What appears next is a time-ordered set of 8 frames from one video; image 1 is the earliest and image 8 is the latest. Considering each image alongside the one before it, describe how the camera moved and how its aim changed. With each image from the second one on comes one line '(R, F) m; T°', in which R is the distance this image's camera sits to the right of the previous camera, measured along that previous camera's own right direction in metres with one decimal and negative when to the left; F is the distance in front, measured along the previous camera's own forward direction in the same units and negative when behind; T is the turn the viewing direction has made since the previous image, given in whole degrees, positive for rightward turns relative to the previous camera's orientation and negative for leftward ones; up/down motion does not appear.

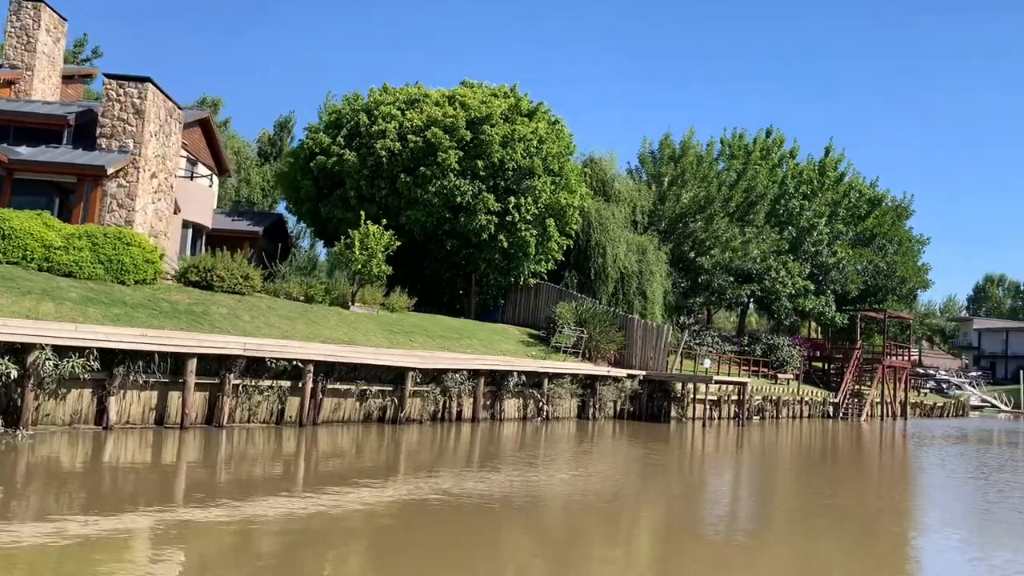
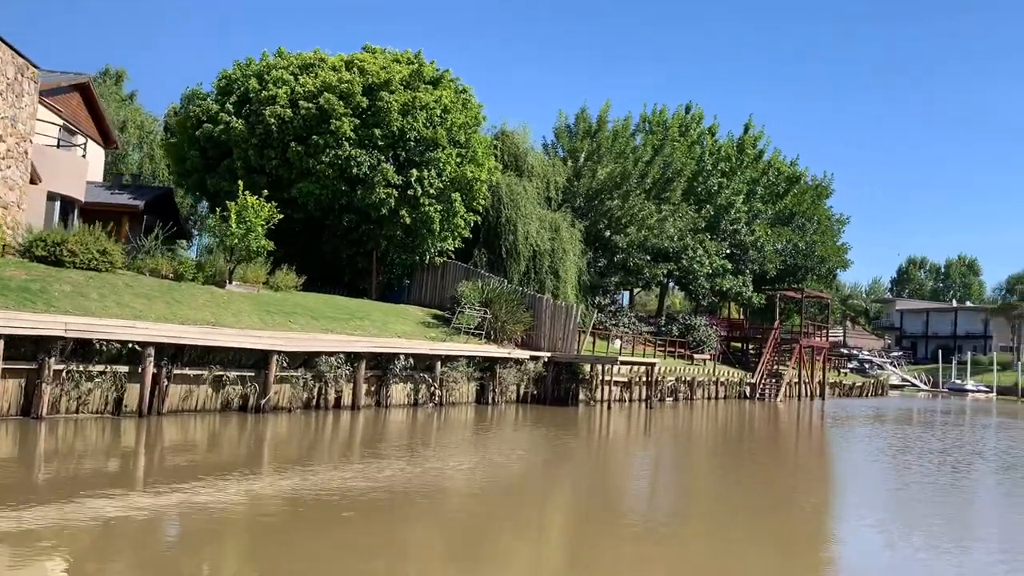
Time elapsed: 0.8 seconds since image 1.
(+1.2, +1.5) m; +4°
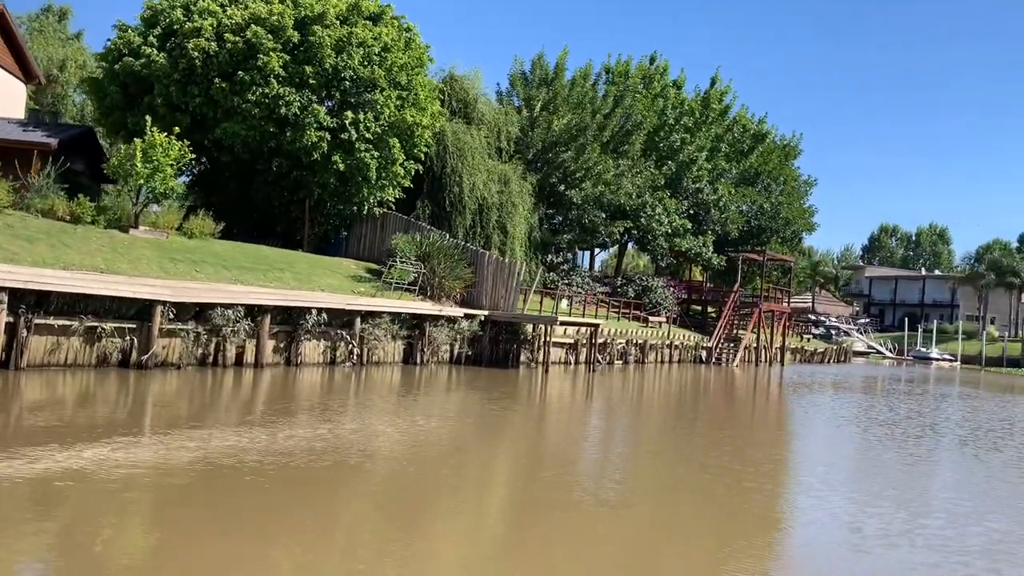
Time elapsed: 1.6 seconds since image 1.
(+1.1, +1.6) m; +2°
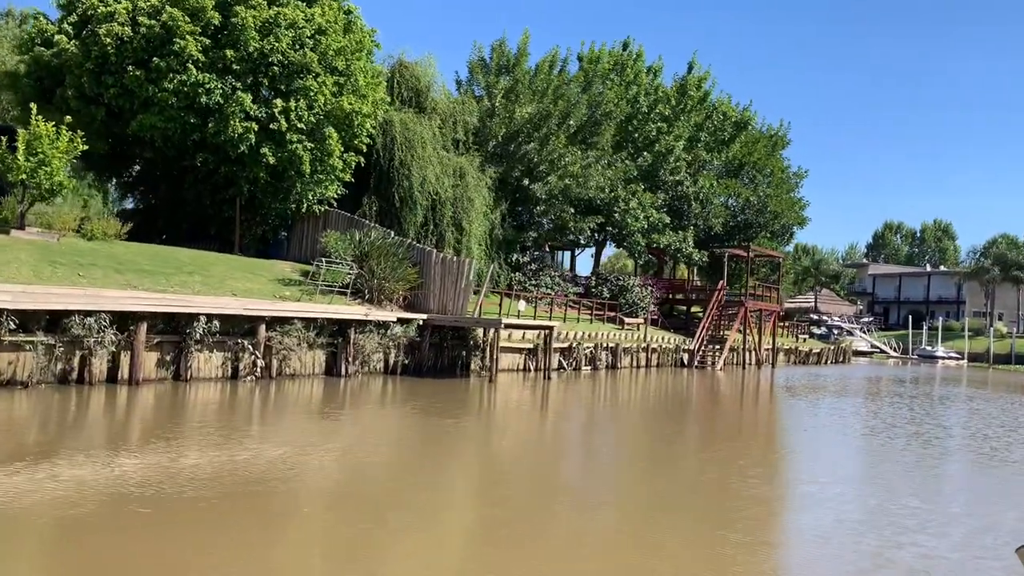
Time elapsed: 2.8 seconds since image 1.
(+1.6, +2.3) m; 0°
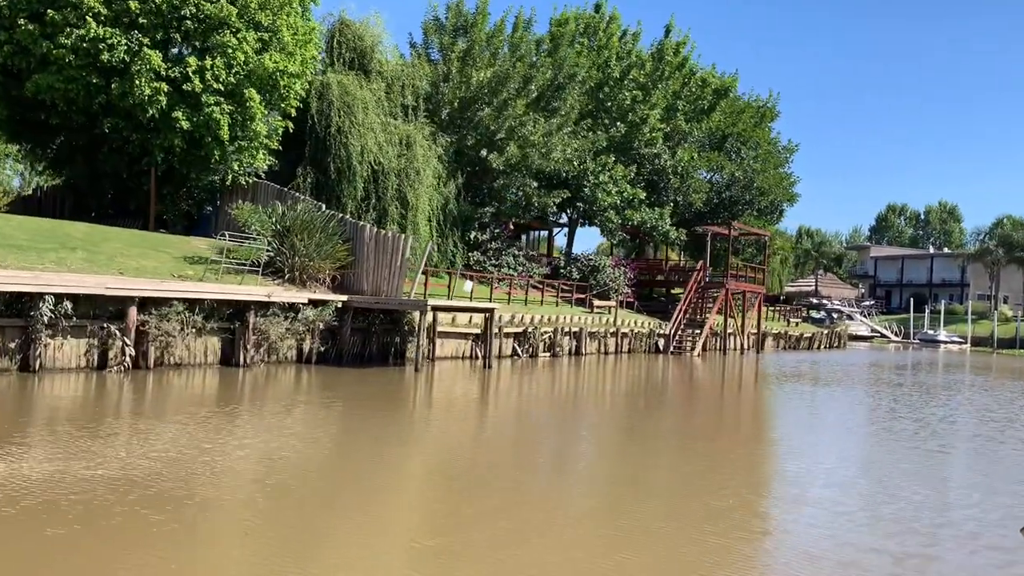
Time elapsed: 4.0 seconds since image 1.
(+1.6, +2.4) m; 0°
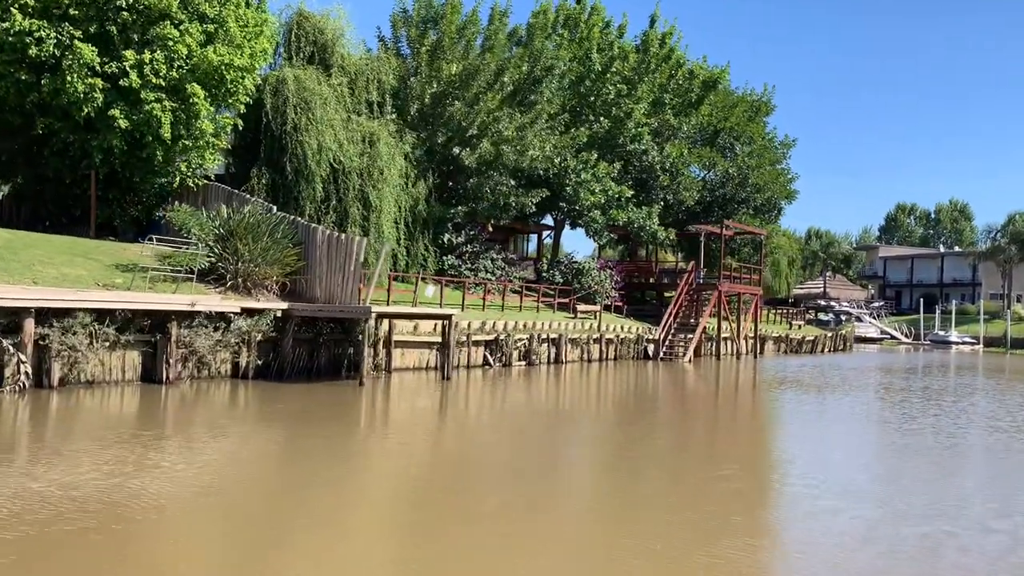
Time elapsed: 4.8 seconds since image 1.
(+1.1, +1.6) m; -1°
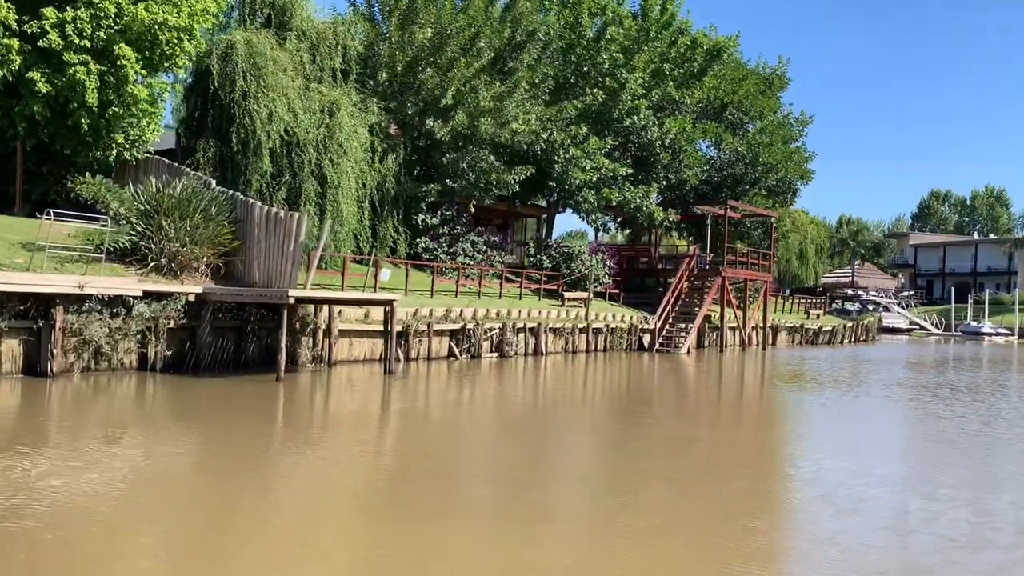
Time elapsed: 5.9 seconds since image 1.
(+1.4, +2.1) m; -2°
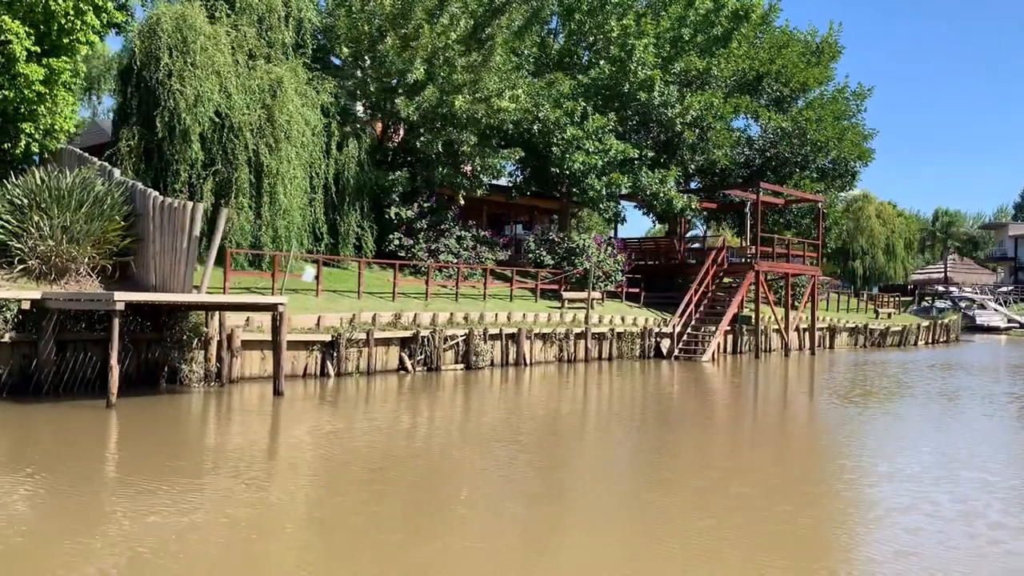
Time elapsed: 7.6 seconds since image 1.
(+2.5, +3.3) m; -6°
